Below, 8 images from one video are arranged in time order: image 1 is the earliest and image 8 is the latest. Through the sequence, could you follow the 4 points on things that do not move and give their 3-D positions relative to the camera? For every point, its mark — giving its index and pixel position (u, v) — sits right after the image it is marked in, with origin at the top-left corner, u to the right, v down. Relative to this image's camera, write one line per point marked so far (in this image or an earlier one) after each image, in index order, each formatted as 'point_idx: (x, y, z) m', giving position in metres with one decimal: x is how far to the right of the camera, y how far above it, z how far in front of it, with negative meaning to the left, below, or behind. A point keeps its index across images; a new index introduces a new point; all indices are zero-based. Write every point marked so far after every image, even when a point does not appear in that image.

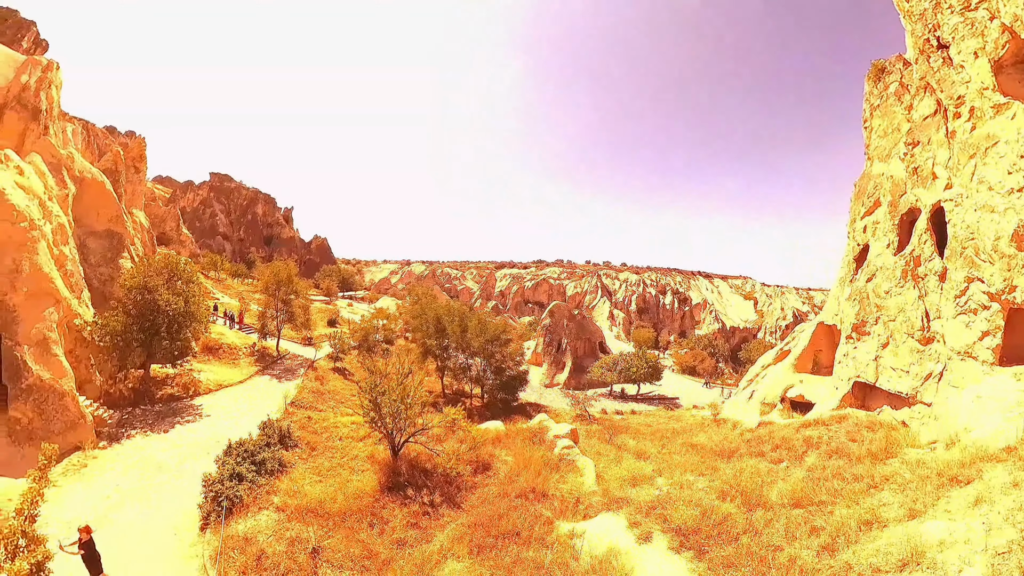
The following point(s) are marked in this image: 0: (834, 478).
0: (+5.4, -3.2, +9.8) m
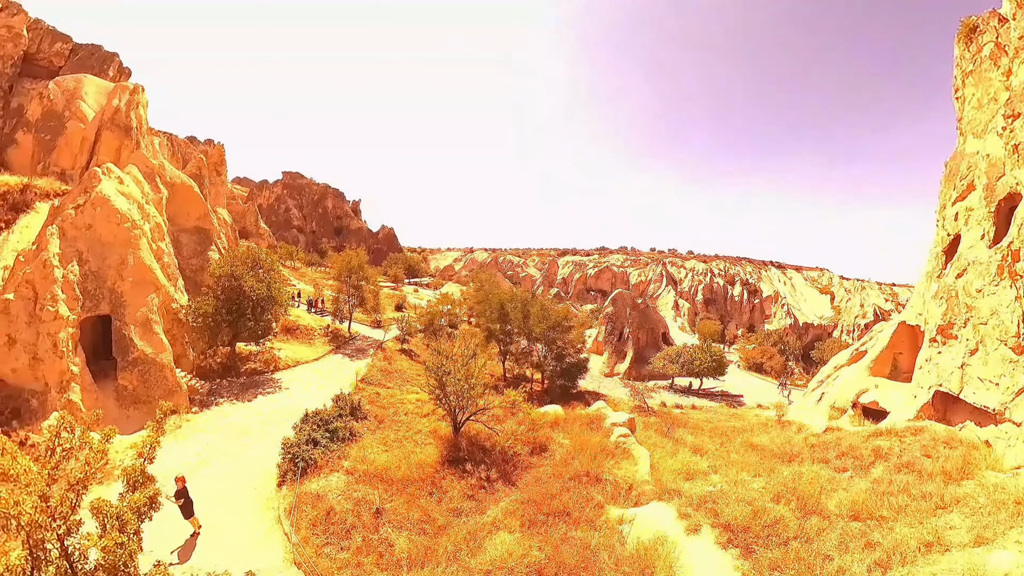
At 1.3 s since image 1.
0: (+5.9, -3.1, +8.8) m
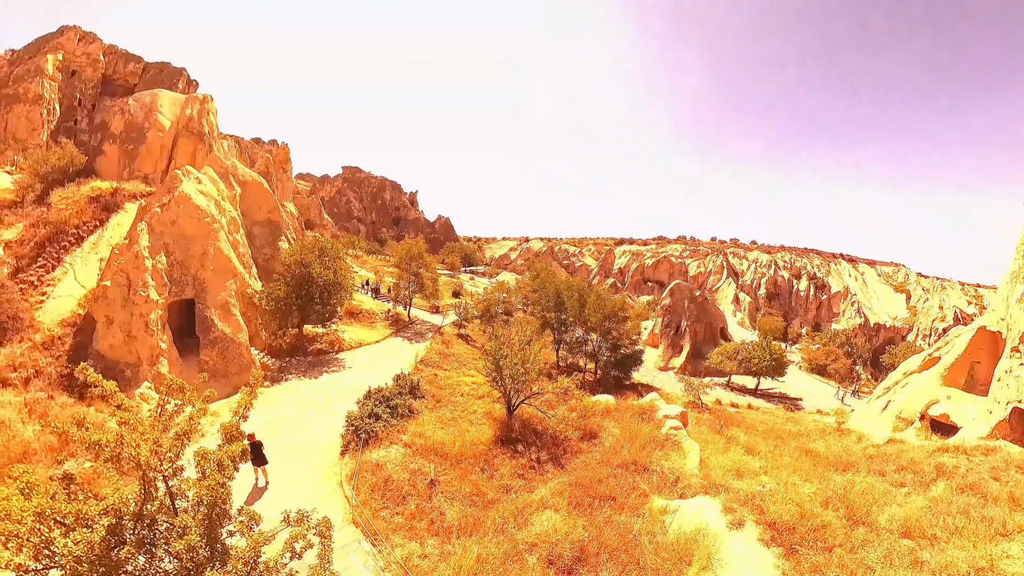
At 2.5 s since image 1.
0: (+6.2, -3.1, +7.8) m
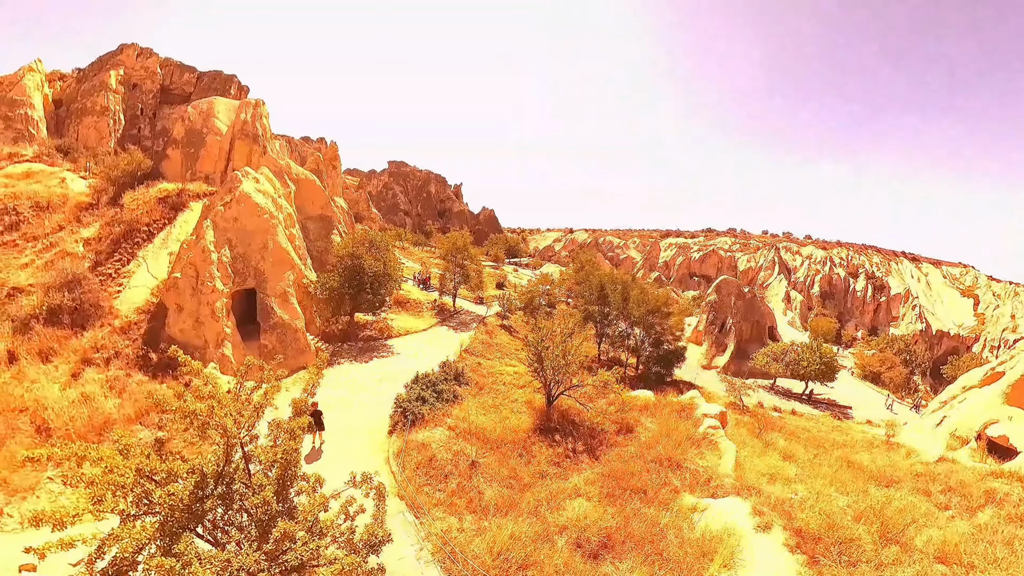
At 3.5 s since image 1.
0: (+6.3, -3.2, +7.1) m
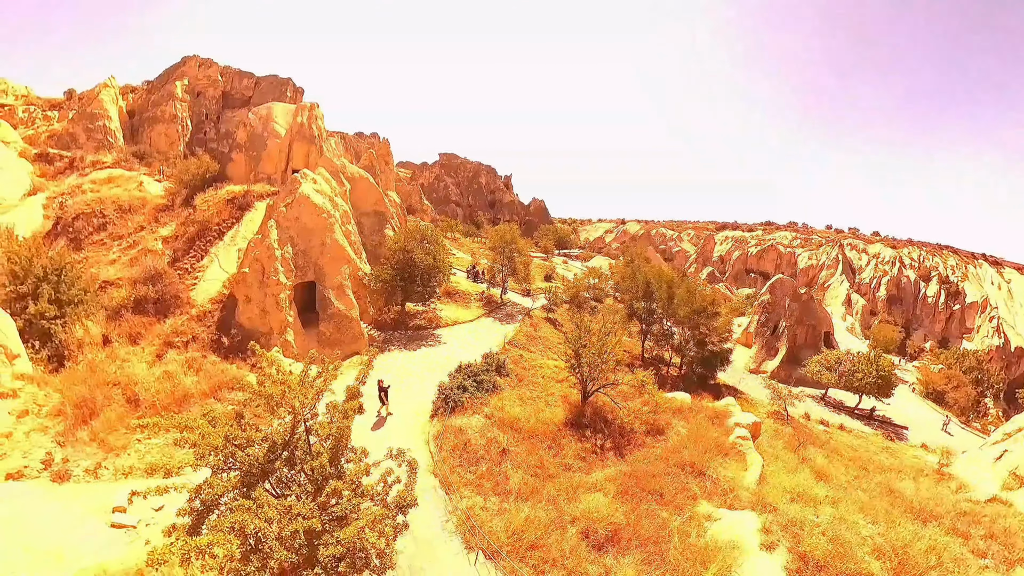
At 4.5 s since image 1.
0: (+6.0, -3.4, +6.0) m
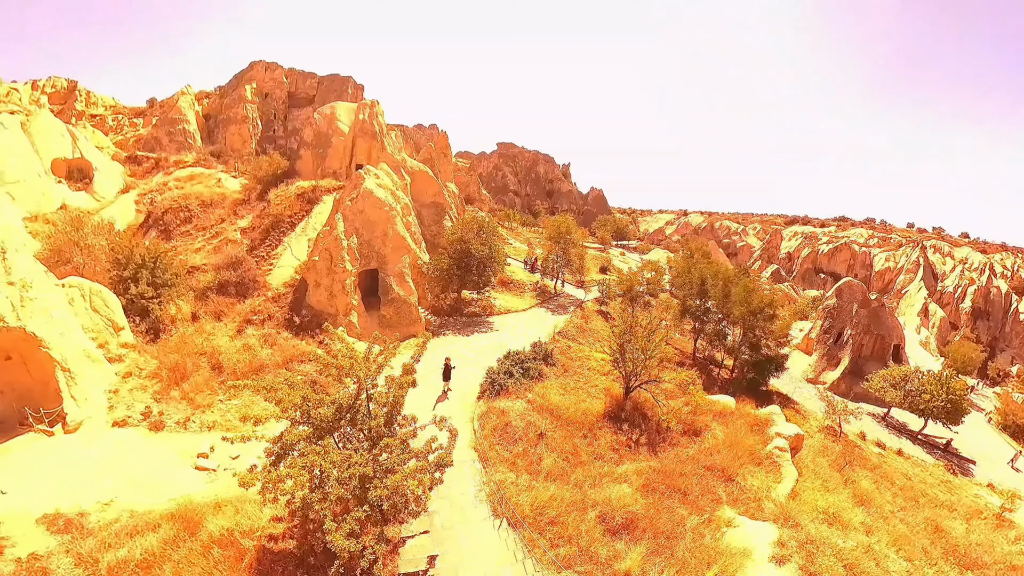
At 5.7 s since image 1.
0: (+5.6, -3.7, +5.0) m
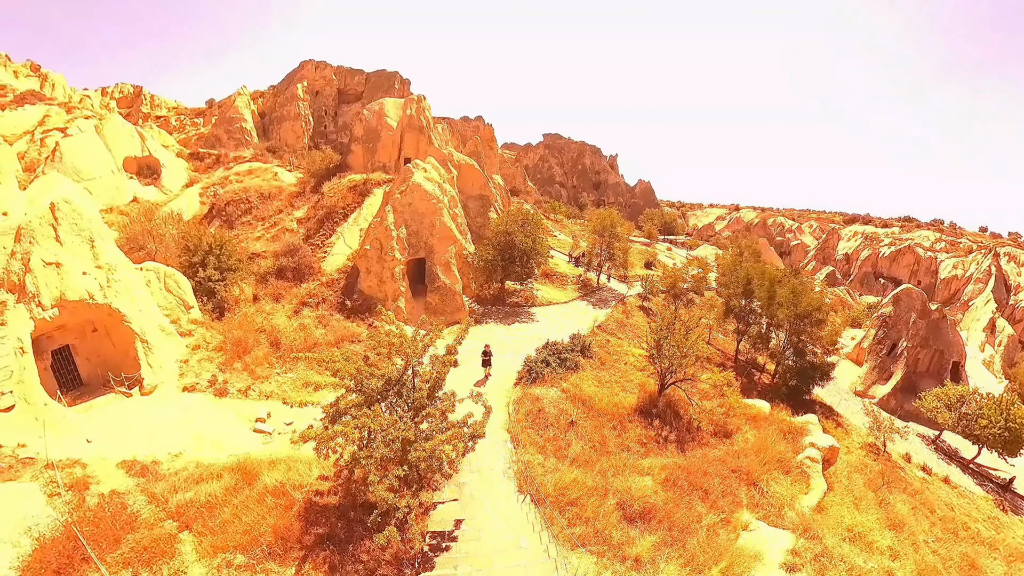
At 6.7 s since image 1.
0: (+5.2, -3.9, +4.4) m
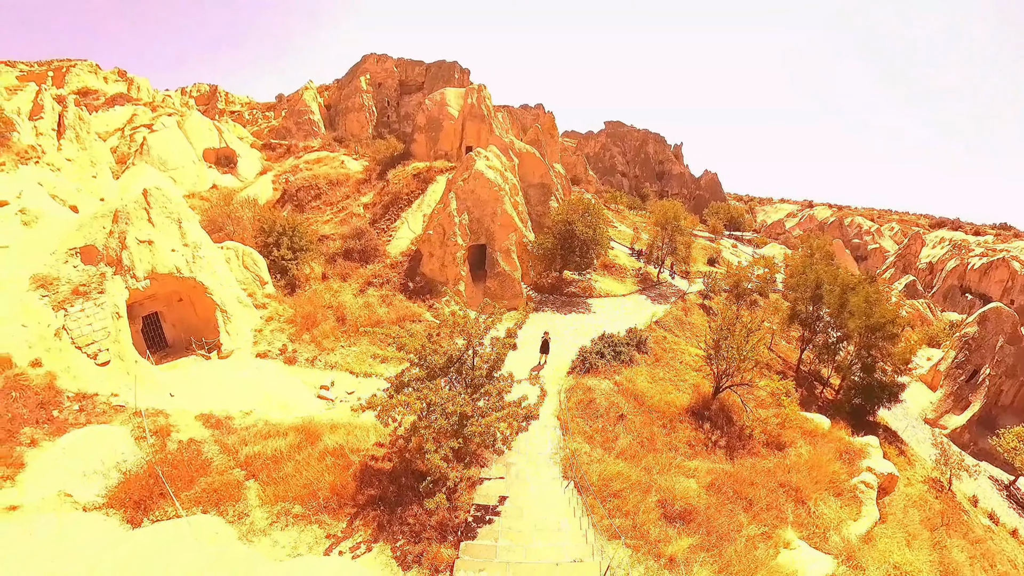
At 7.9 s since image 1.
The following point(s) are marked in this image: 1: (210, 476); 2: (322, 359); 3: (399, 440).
0: (+4.5, -4.3, +3.6) m
1: (-5.3, -3.3, +10.1) m
2: (-4.5, -1.8, +14.5) m
3: (-2.4, -3.2, +11.9) m
